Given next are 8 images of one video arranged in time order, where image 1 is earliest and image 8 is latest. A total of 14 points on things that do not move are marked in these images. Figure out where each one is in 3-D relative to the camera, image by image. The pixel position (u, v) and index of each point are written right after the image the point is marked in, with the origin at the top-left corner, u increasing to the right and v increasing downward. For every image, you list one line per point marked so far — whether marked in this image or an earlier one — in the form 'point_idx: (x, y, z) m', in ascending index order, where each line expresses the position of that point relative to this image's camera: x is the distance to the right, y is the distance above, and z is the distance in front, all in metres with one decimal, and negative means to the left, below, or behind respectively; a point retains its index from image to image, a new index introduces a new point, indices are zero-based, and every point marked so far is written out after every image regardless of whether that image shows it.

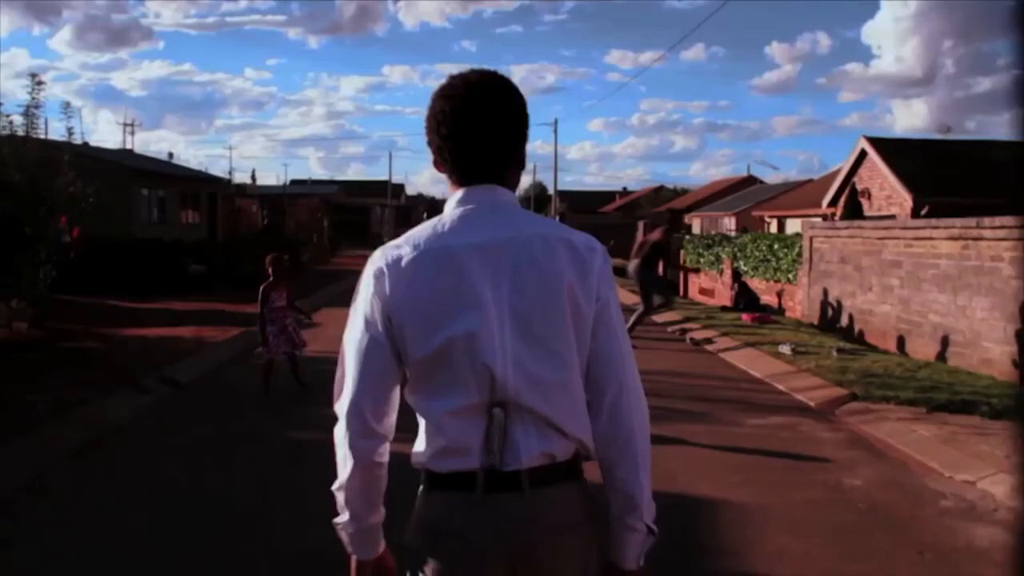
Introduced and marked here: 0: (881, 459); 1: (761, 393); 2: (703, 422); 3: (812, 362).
0: (+2.8, -1.3, +8.2) m
1: (+2.5, -1.0, +10.8) m
2: (+1.7, -1.2, +9.5) m
3: (+3.3, -0.8, +11.8) m
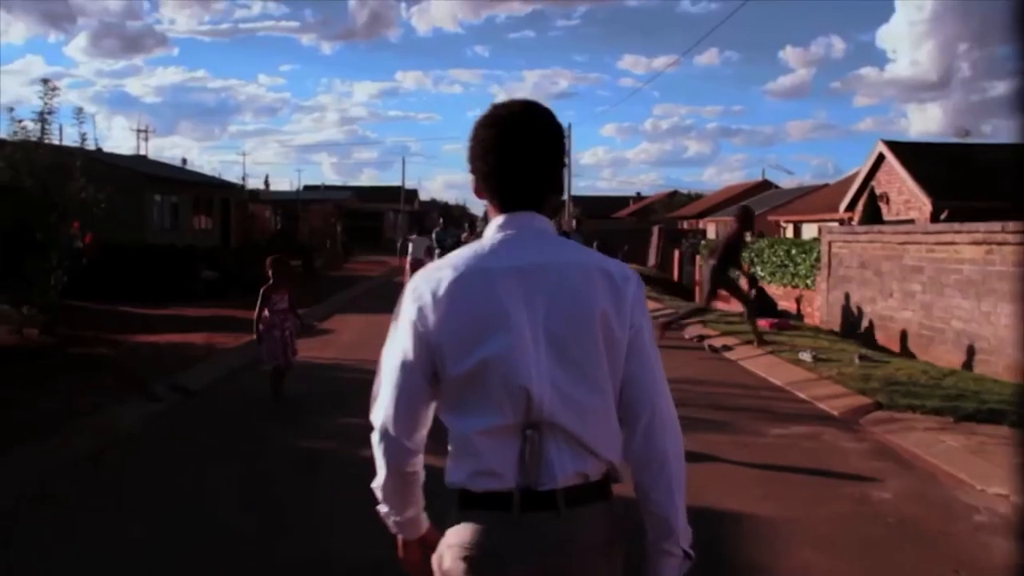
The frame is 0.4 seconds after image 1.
0: (+2.9, -1.3, +8.0) m
1: (+2.6, -1.1, +10.5) m
2: (+1.8, -1.2, +9.3) m
3: (+3.4, -0.9, +11.5) m
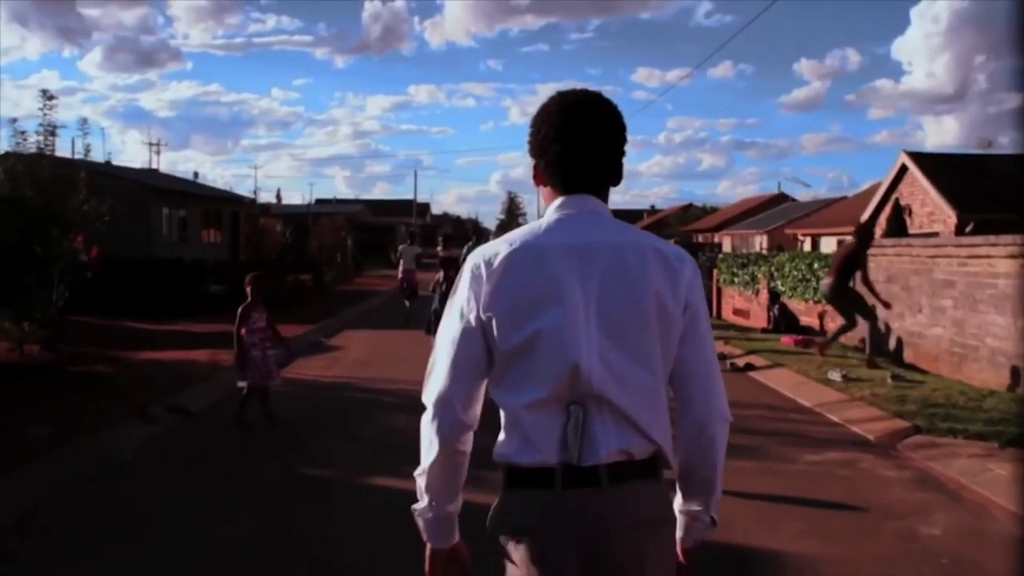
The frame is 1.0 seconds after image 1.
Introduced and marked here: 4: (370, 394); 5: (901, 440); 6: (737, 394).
0: (+3.0, -1.5, +7.4) m
1: (+2.7, -1.3, +9.9) m
2: (+1.9, -1.4, +8.7) m
3: (+3.6, -1.0, +10.9) m
4: (-1.6, -1.2, +12.4) m
5: (+3.3, -1.3, +9.1) m
6: (+2.4, -1.1, +11.6) m
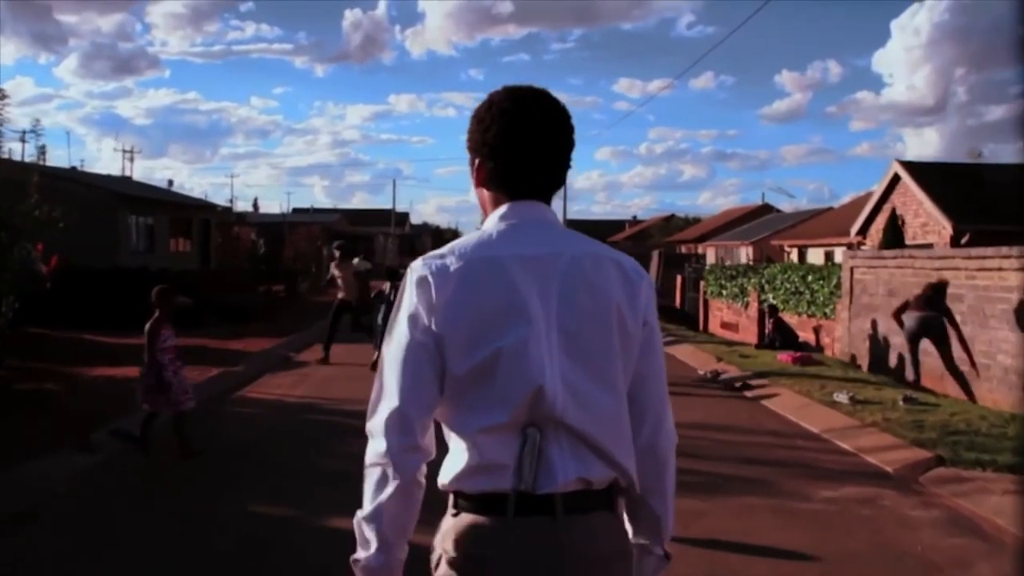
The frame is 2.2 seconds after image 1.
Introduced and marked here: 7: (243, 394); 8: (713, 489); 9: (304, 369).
0: (+2.9, -1.6, +6.5) m
1: (+2.6, -1.4, +9.0) m
2: (+1.8, -1.5, +7.7) m
3: (+3.4, -1.2, +10.0) m
4: (-1.8, -1.4, +11.4) m
5: (+3.1, -1.4, +8.2) m
6: (+2.2, -1.3, +10.7) m
7: (-3.2, -1.3, +13.0) m
8: (+1.5, -1.5, +7.8) m
9: (-3.0, -1.2, +15.6) m
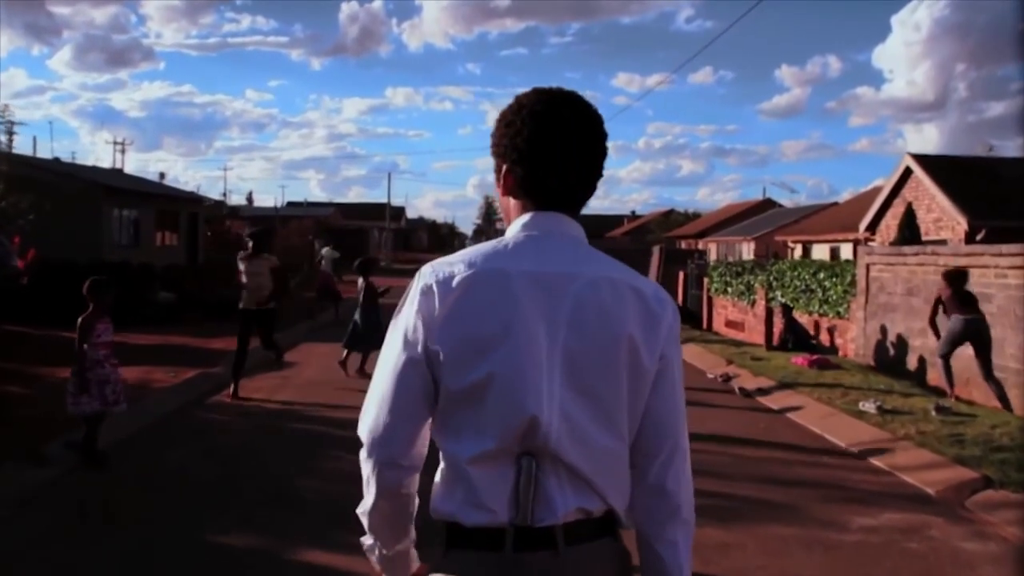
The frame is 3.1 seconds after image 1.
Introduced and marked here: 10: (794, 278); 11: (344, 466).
0: (+2.9, -1.6, +5.6) m
1: (+2.6, -1.4, +8.1) m
2: (+1.8, -1.5, +6.8) m
3: (+3.4, -1.2, +9.2) m
4: (-1.9, -1.3, +10.5) m
5: (+3.1, -1.4, +7.3) m
6: (+2.2, -1.3, +9.8) m
7: (-3.3, -1.2, +12.1) m
8: (+1.4, -1.5, +6.9) m
9: (-3.0, -1.1, +14.7) m
10: (+5.1, +0.2, +19.6) m
11: (-1.4, -1.5, +8.9) m
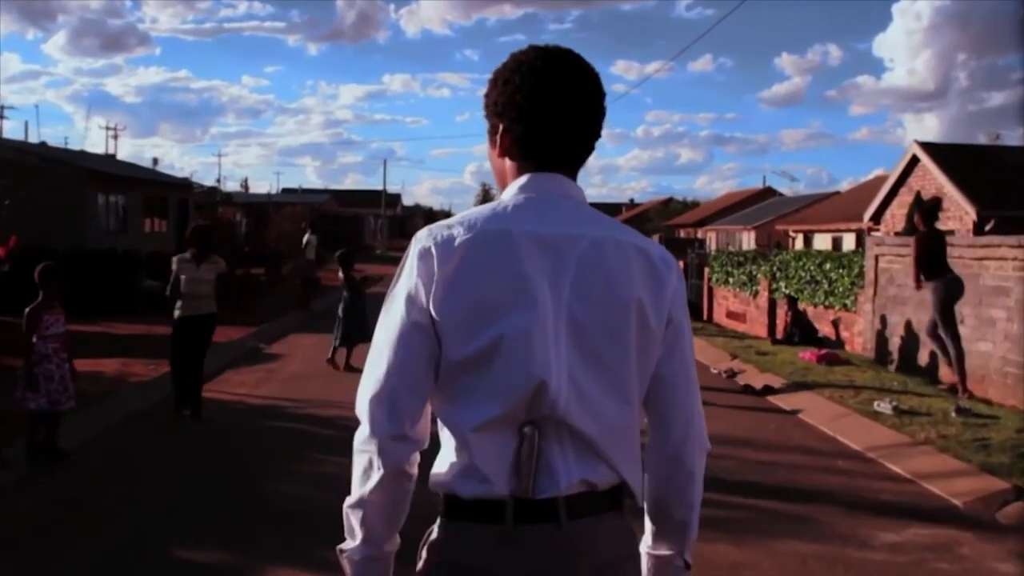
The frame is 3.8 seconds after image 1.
0: (+2.9, -1.6, +5.0) m
1: (+2.5, -1.3, +7.6) m
2: (+1.7, -1.4, +6.3) m
3: (+3.3, -1.1, +8.6) m
4: (-1.9, -1.2, +10.0) m
5: (+3.0, -1.4, +6.7) m
6: (+2.1, -1.2, +9.2) m
7: (-3.3, -1.1, +11.5) m
8: (+1.4, -1.4, +6.4) m
9: (-3.1, -1.0, +14.1) m
10: (+5.1, +0.3, +19.1) m
11: (-1.4, -1.4, +8.3) m
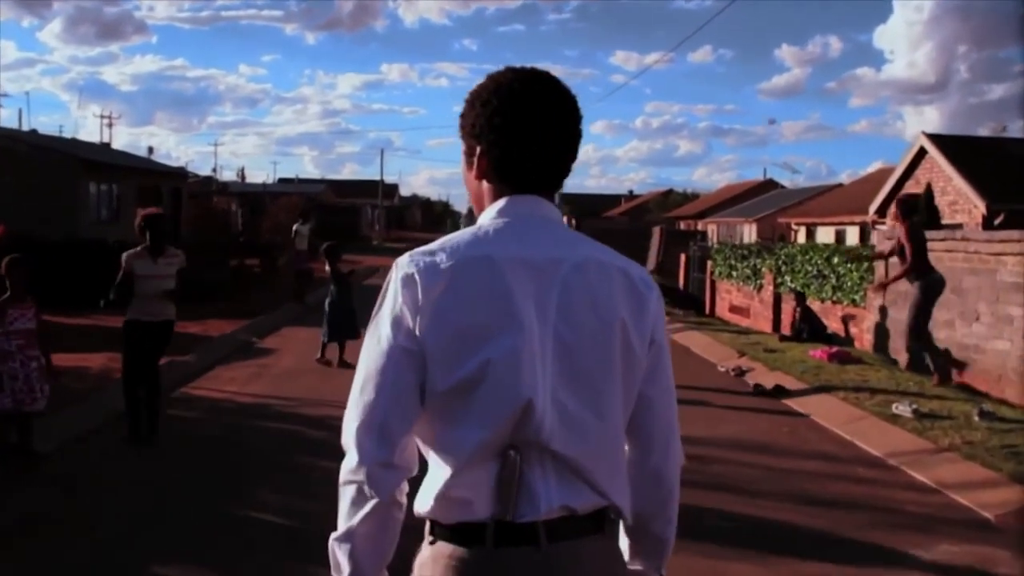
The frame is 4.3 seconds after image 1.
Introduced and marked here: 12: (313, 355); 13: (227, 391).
0: (+2.9, -1.6, +4.6) m
1: (+2.5, -1.3, +7.1) m
2: (+1.7, -1.4, +5.8) m
3: (+3.3, -1.1, +8.2) m
4: (-1.9, -1.2, +9.5) m
5: (+3.1, -1.4, +6.3) m
6: (+2.2, -1.2, +8.8) m
7: (-3.3, -1.1, +11.0) m
8: (+1.4, -1.4, +5.9) m
9: (-3.1, -0.9, +13.6) m
10: (+5.1, +0.4, +18.6) m
11: (-1.4, -1.4, +7.8) m
12: (-2.6, -0.8, +14.1) m
13: (-2.9, -1.1, +11.1) m
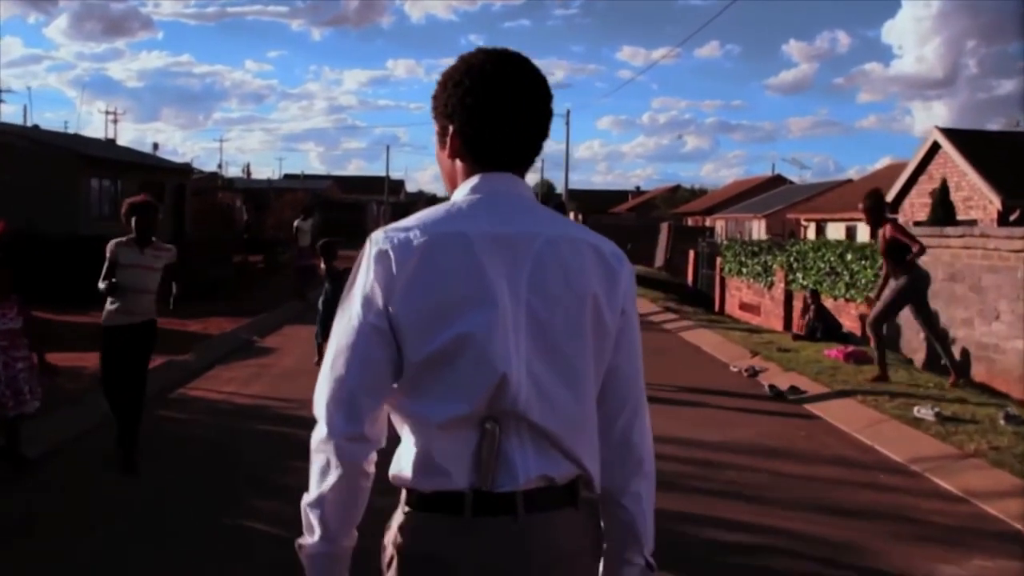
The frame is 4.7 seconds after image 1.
0: (+2.9, -1.6, +4.3) m
1: (+2.6, -1.3, +6.8) m
2: (+1.8, -1.4, +5.5) m
3: (+3.4, -1.1, +7.8) m
4: (-1.9, -1.2, +9.2) m
5: (+3.1, -1.4, +6.0) m
6: (+2.2, -1.2, +8.5) m
7: (-3.3, -1.0, +10.7) m
8: (+1.4, -1.4, +5.6) m
9: (-3.0, -0.9, +13.3) m
10: (+5.2, +0.5, +18.3) m
11: (-1.4, -1.3, +7.5) m
12: (-2.5, -0.8, +13.8) m
13: (-2.9, -1.0, +10.8) m
